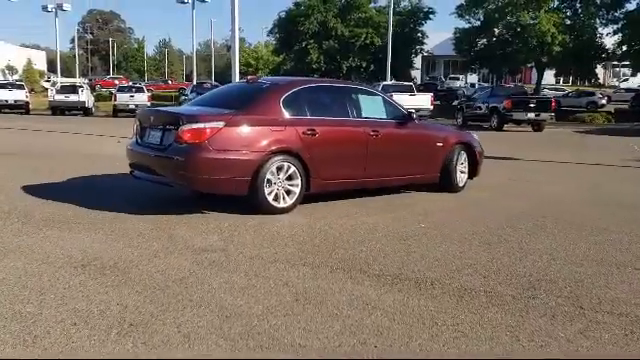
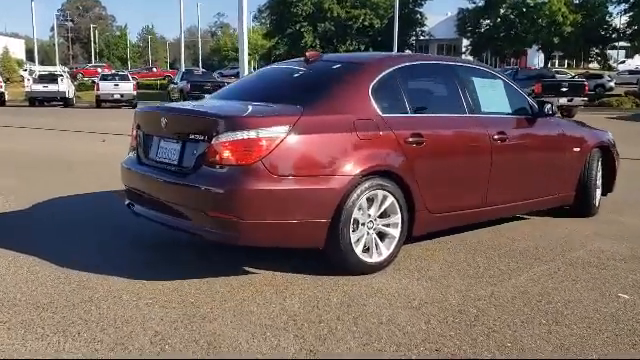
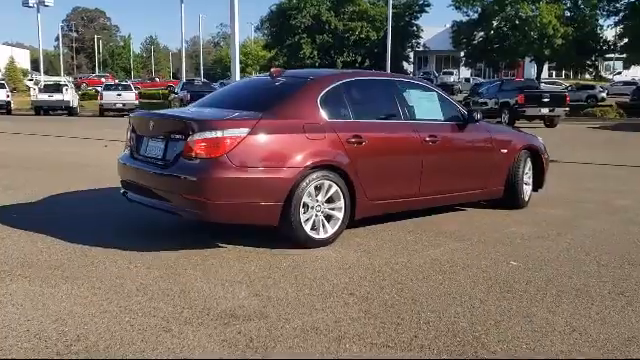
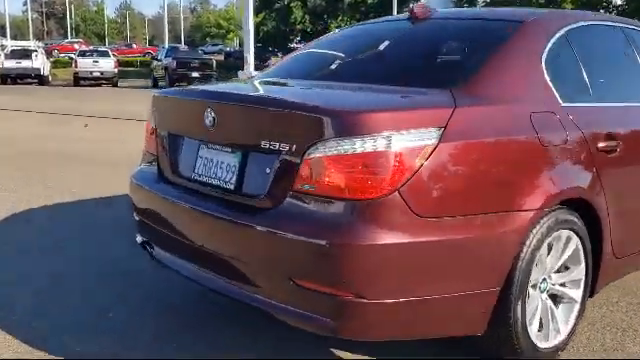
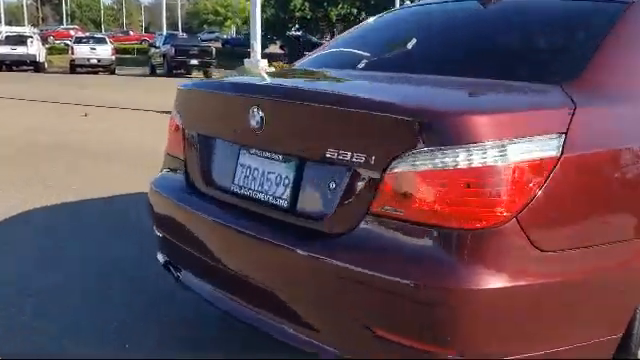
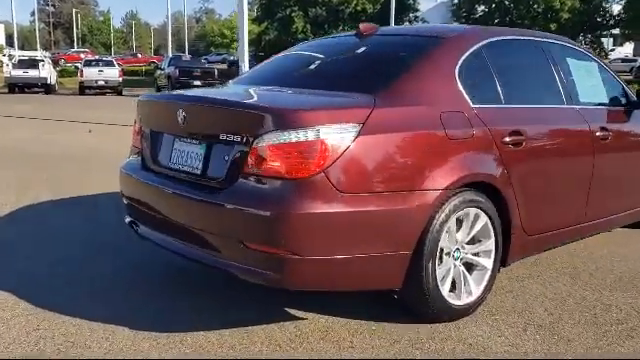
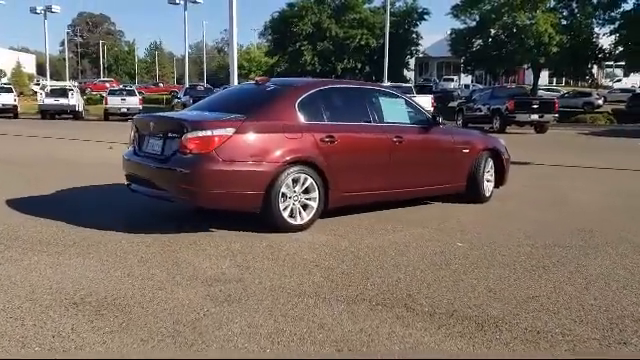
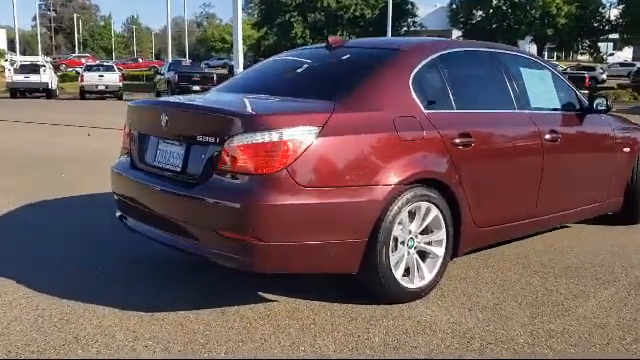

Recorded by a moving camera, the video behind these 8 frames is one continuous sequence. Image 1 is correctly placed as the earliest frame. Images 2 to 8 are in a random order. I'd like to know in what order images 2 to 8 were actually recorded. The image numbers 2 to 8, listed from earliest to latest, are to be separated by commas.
7, 3, 2, 8, 6, 4, 5
